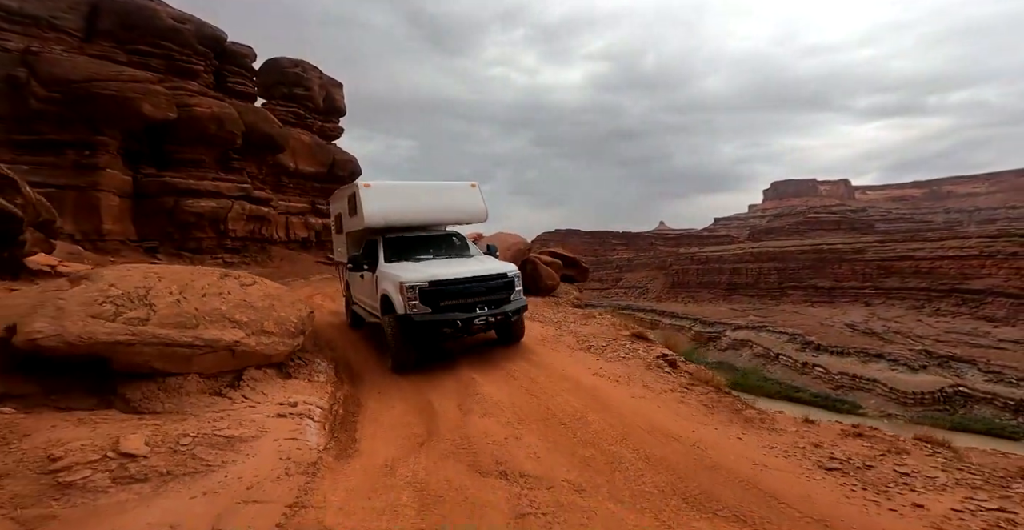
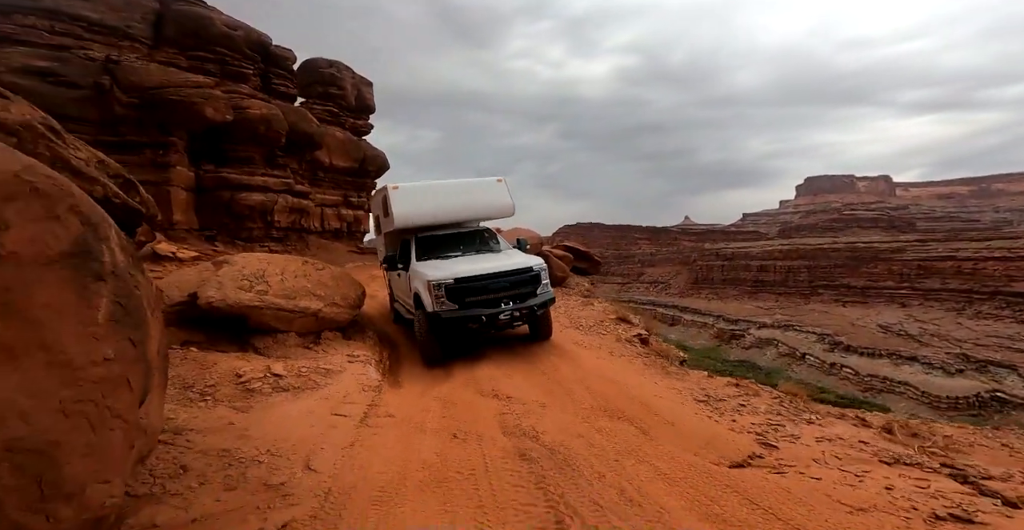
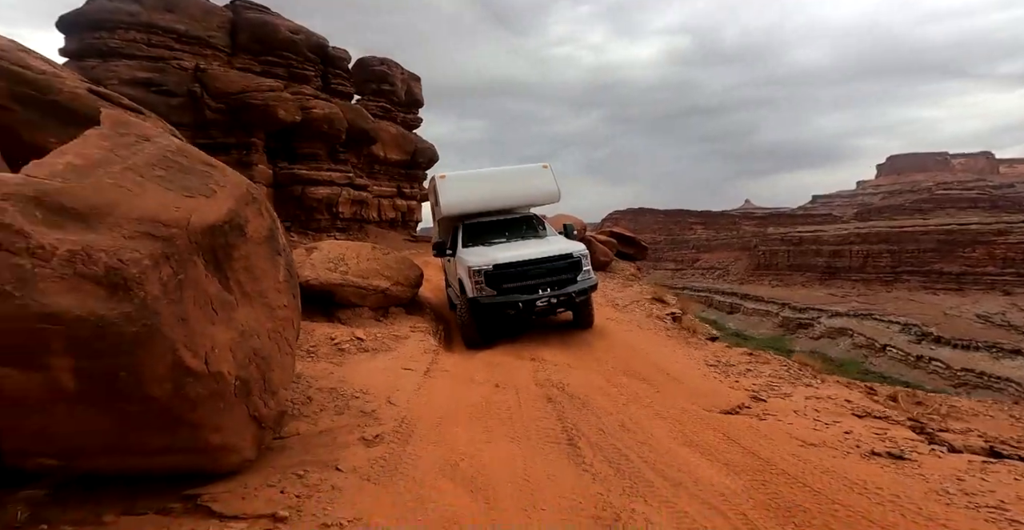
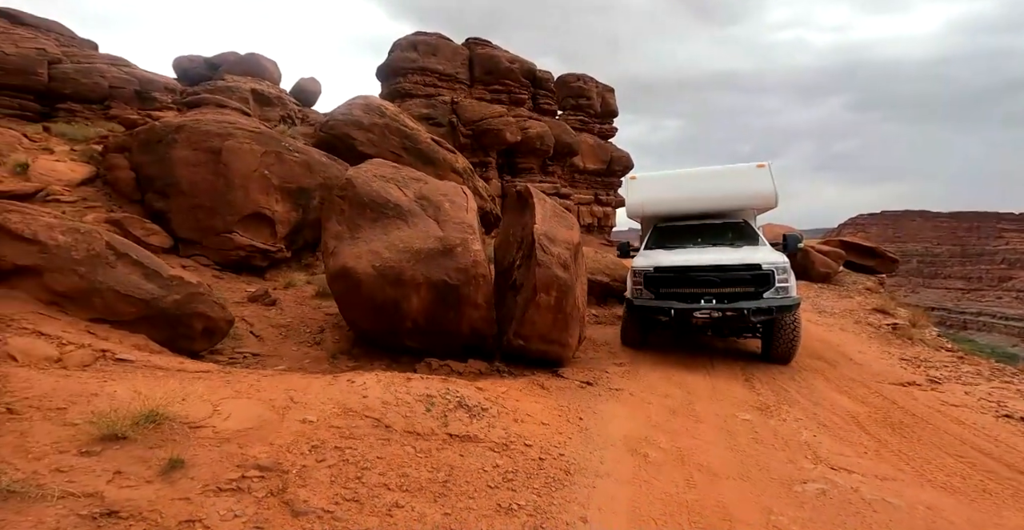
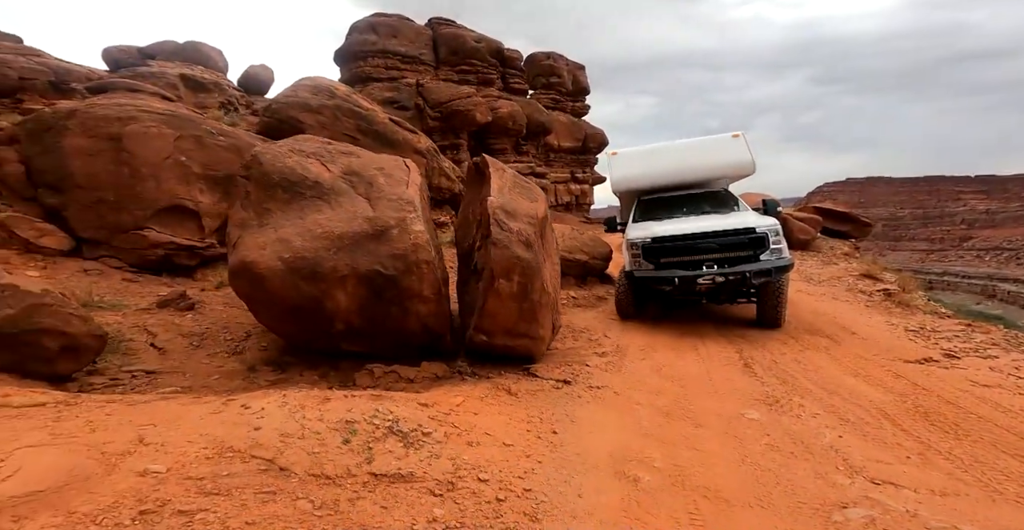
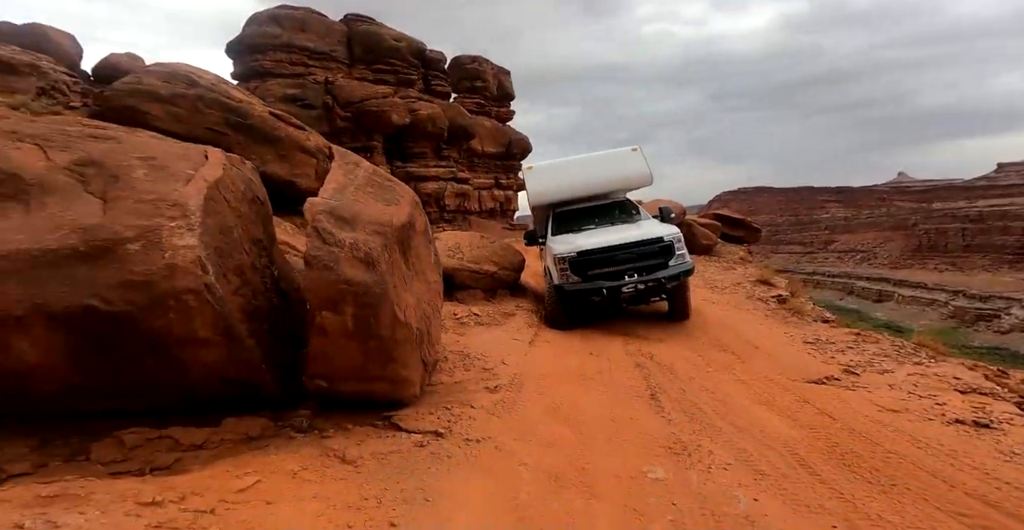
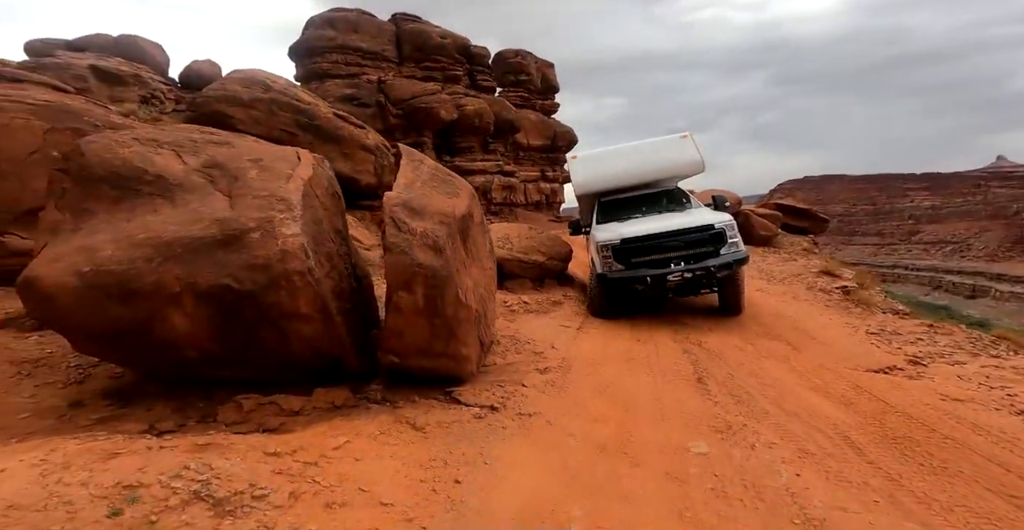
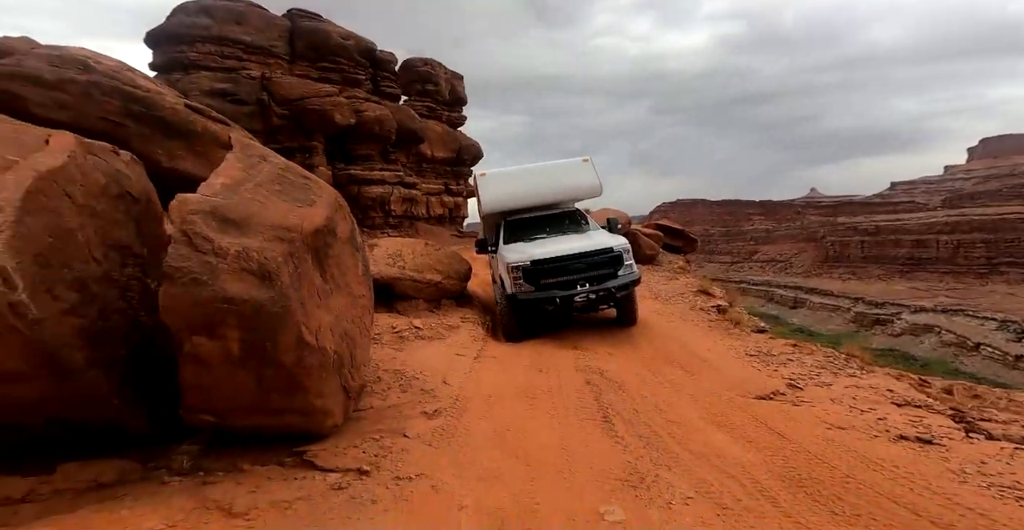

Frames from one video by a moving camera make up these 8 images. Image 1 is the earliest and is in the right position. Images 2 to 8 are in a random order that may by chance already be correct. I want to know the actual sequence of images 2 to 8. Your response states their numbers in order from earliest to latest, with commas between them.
2, 3, 8, 6, 7, 5, 4
